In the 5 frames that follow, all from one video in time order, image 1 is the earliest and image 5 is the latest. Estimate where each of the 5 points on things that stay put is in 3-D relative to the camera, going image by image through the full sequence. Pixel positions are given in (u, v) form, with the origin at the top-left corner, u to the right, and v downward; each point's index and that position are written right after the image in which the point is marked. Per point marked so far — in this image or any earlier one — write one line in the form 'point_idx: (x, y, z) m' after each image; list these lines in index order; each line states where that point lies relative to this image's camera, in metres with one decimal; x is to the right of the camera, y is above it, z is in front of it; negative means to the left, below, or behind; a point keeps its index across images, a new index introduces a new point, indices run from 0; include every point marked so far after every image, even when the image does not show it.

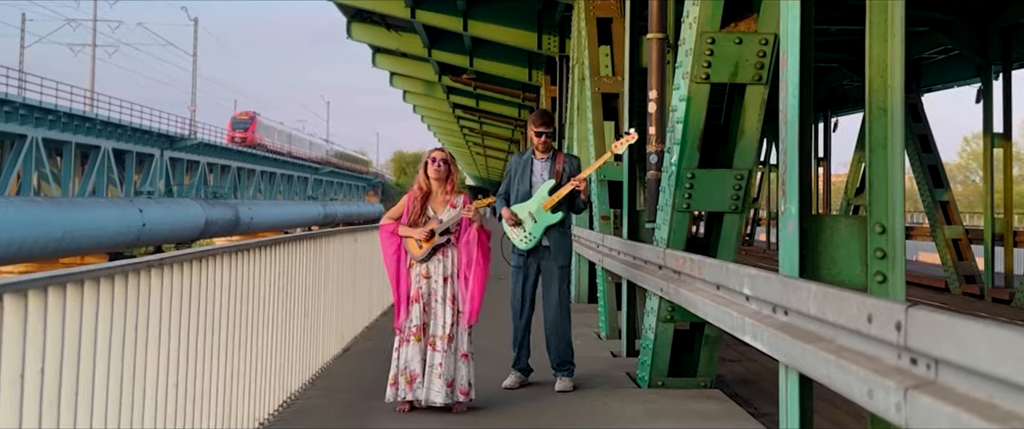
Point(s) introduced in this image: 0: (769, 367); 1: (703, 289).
0: (+2.2, -1.3, +8.1) m
1: (+0.9, -0.4, +4.7) m
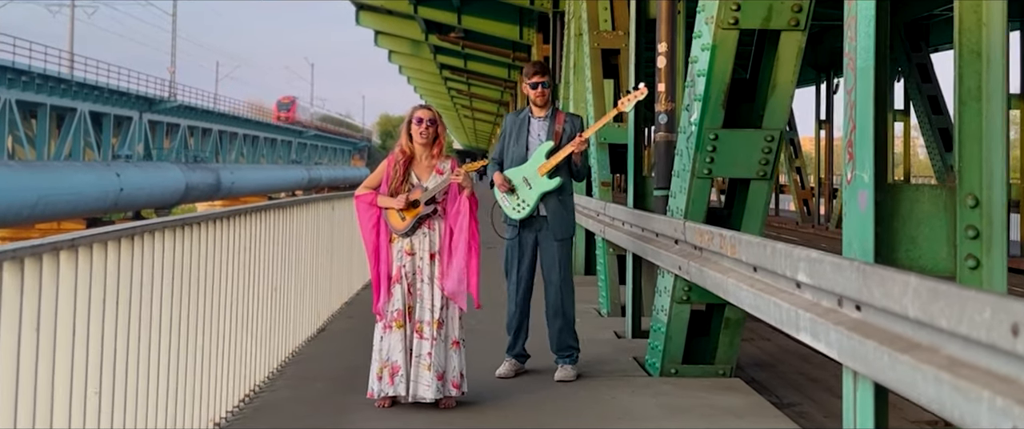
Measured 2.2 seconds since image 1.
0: (+2.1, -1.1, +7.4) m
1: (+0.9, -0.2, +4.0) m
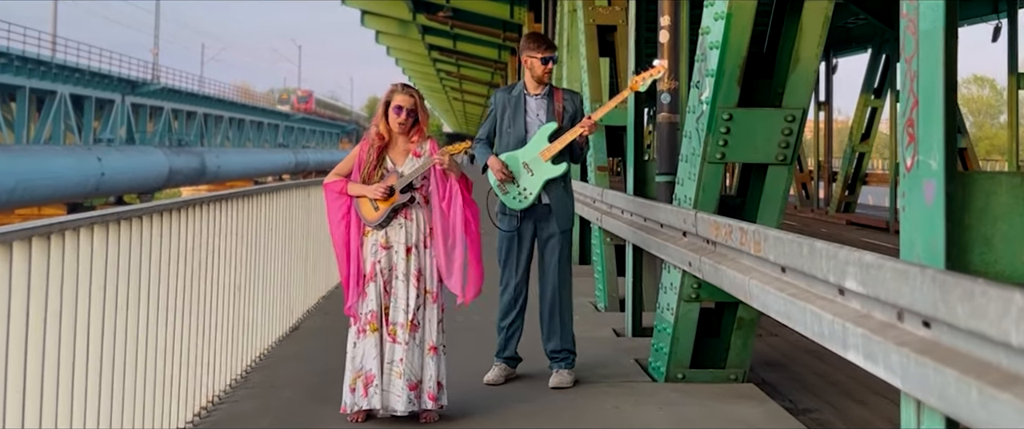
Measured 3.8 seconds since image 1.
0: (+2.1, -1.0, +6.9) m
1: (+0.9, -0.2, +3.5) m
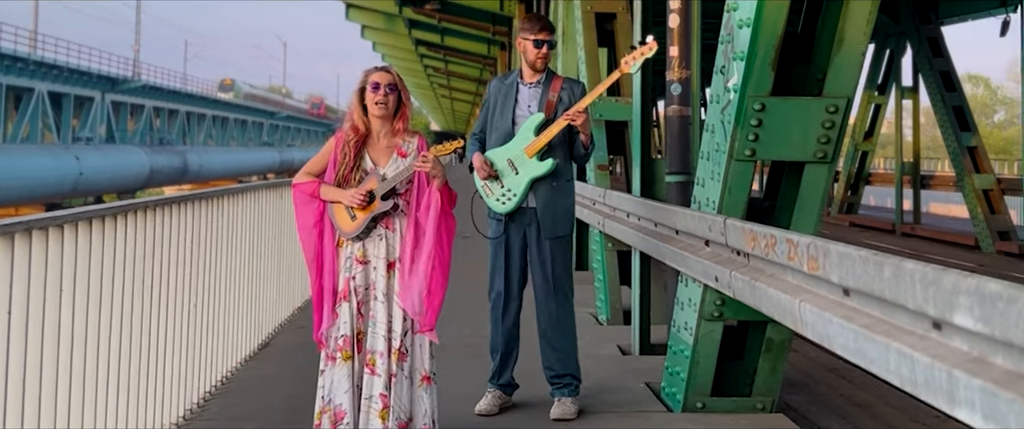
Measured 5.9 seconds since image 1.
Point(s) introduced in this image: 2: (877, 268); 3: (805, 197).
0: (+2.0, -1.0, +6.3) m
1: (+0.9, -0.2, +2.9) m
2: (+0.9, -0.1, +2.3) m
3: (+1.2, +0.1, +3.9) m
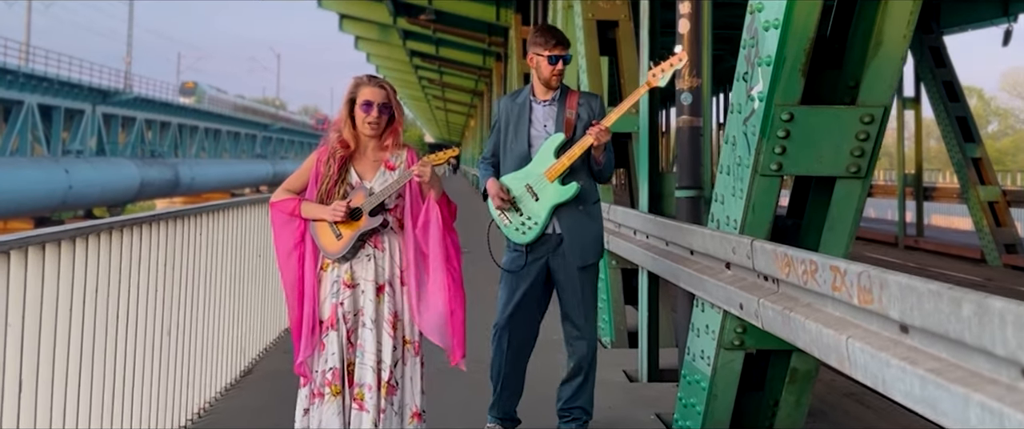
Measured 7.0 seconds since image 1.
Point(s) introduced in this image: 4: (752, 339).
0: (+2.0, -1.1, +5.9) m
1: (+0.9, -0.3, +2.5) m
2: (+0.9, -0.2, +2.0) m
3: (+1.2, 0.0, +3.6) m
4: (+1.0, -0.5, +3.8) m
